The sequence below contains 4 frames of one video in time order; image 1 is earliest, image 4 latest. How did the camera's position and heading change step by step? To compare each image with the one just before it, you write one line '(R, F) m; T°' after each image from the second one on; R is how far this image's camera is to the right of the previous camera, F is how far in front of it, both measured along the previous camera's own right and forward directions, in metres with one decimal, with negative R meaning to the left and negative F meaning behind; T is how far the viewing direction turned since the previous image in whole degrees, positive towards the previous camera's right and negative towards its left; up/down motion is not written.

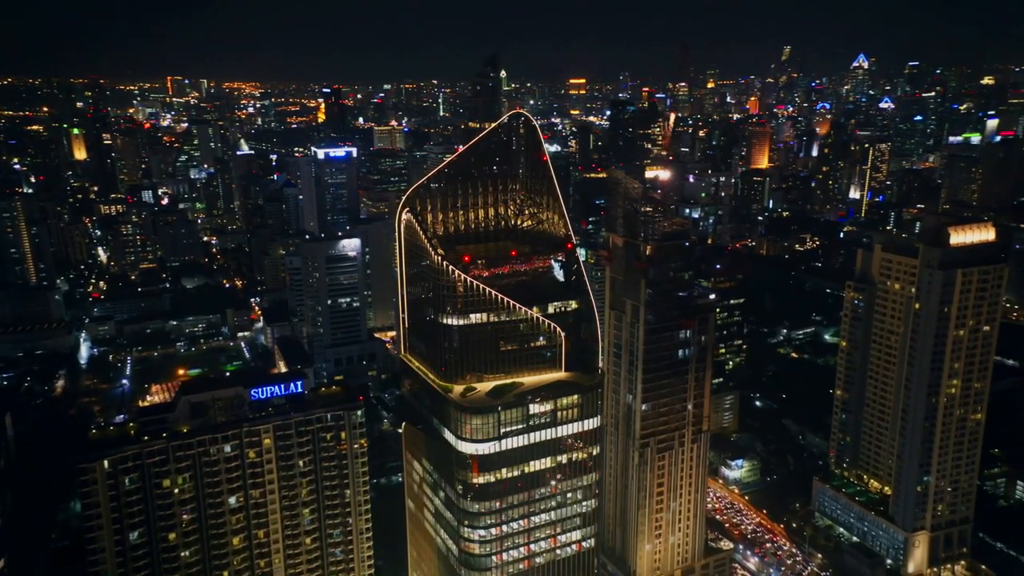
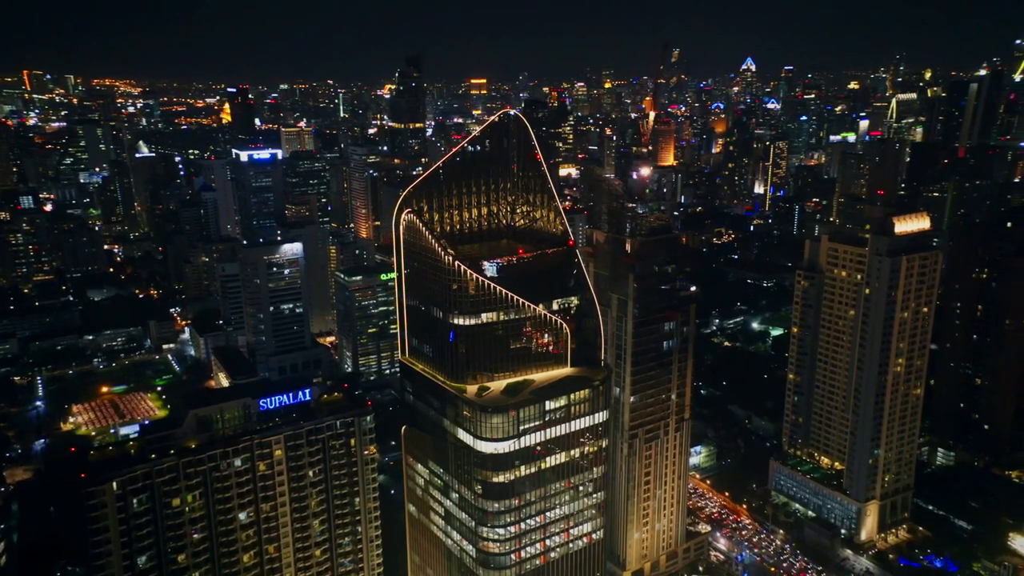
(-3.2, +0.1) m; +7°
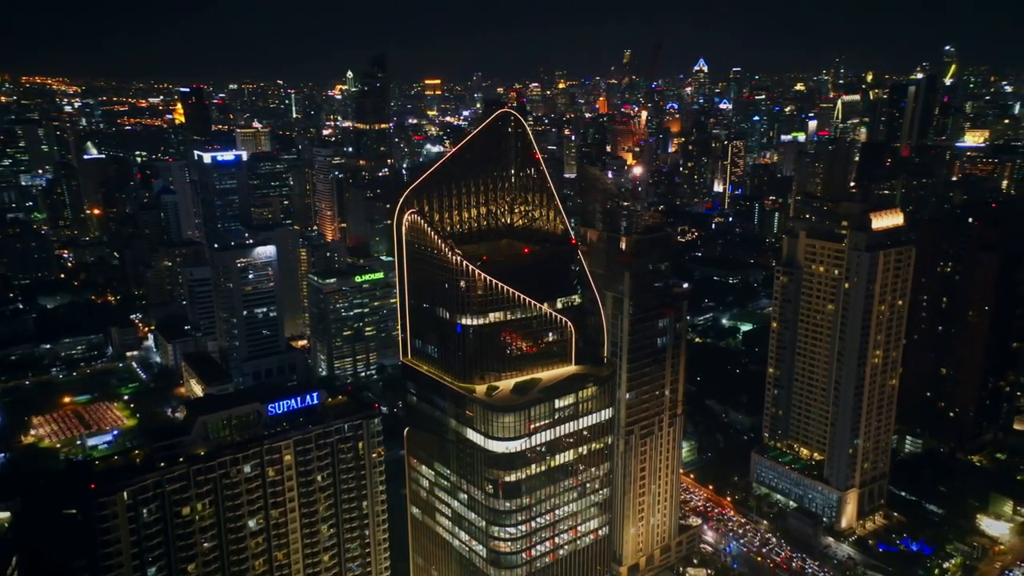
(-1.5, 0.0) m; +3°
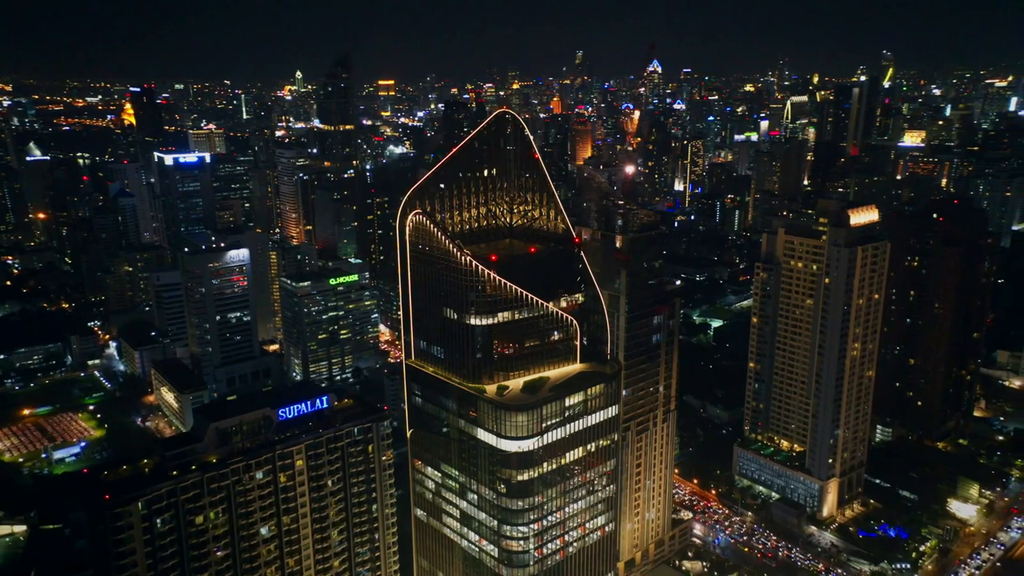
(-1.6, 0.0) m; +3°
